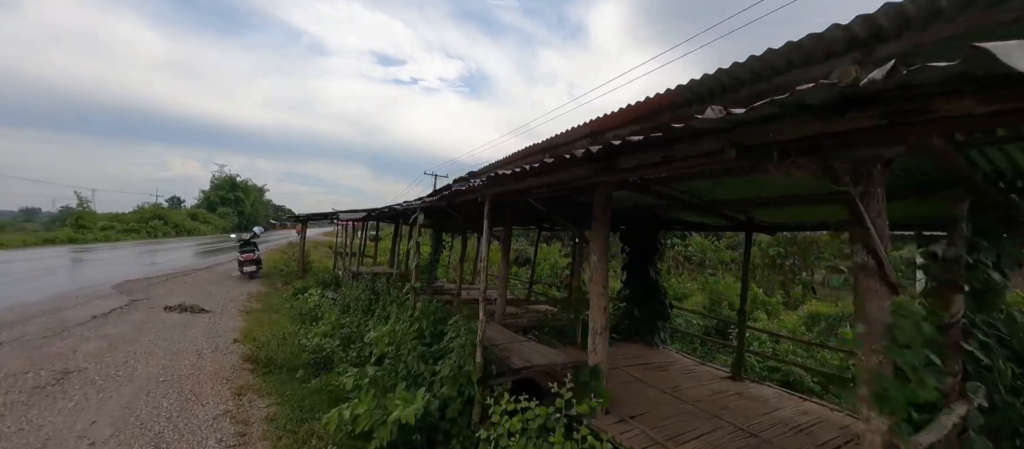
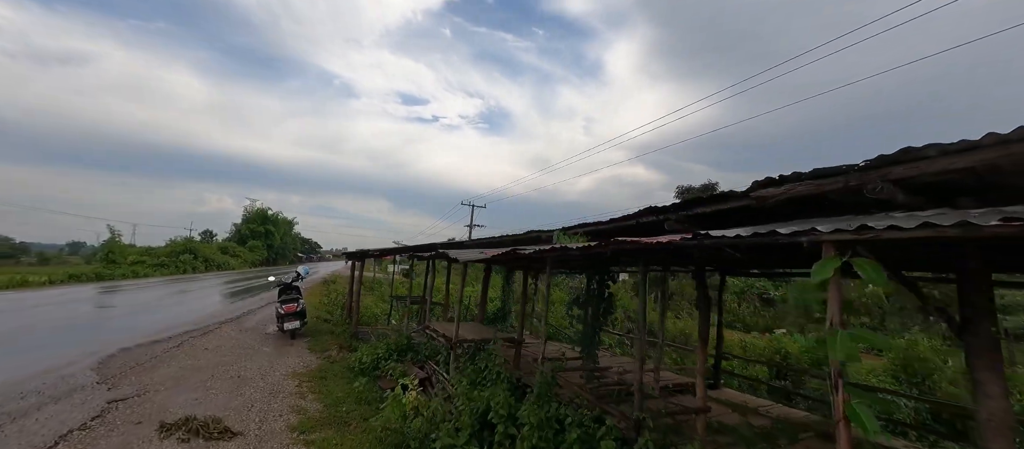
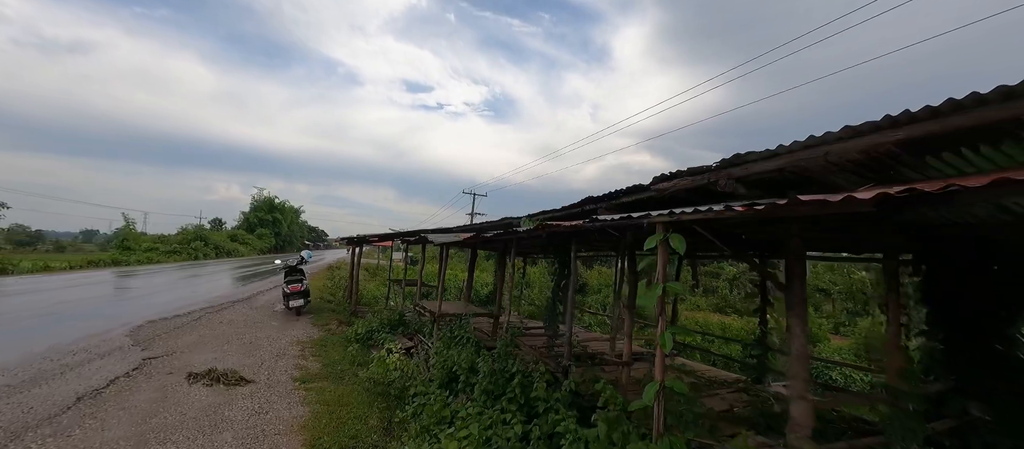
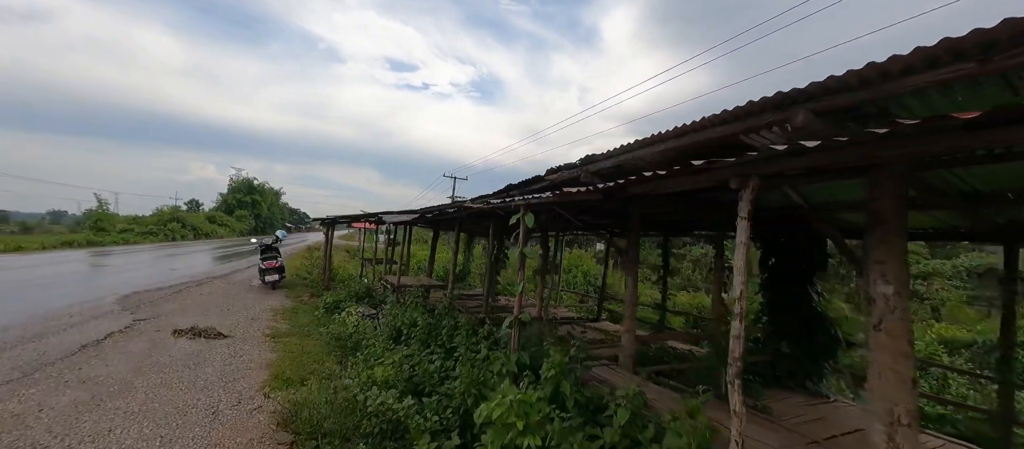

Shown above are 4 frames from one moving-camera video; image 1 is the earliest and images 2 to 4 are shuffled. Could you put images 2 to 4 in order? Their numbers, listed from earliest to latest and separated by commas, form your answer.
4, 3, 2
